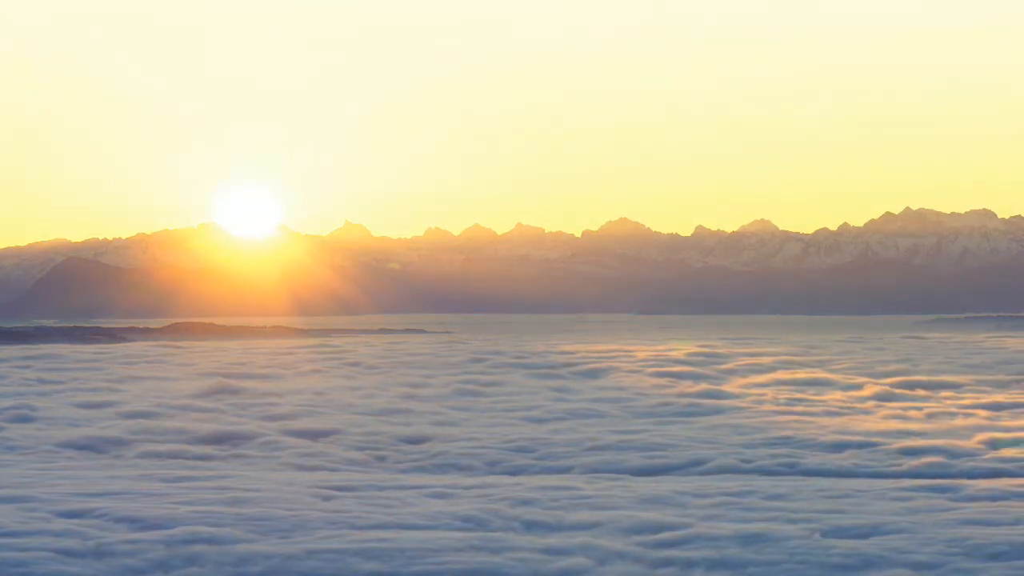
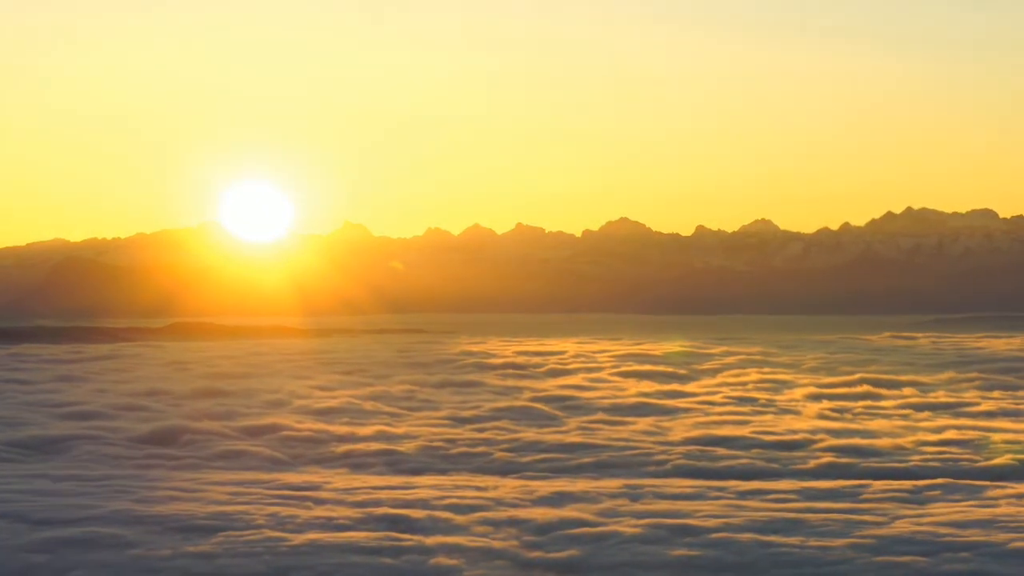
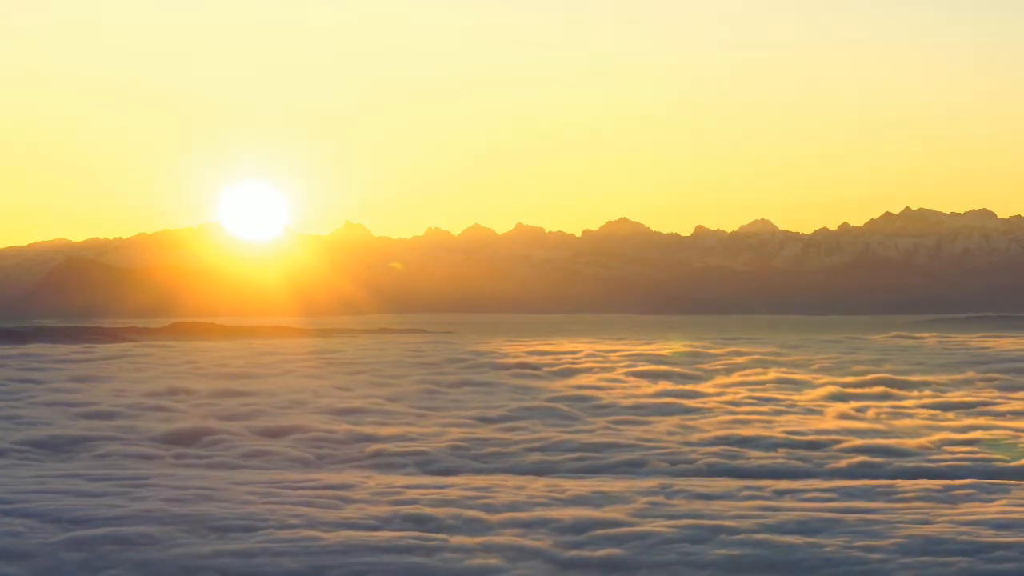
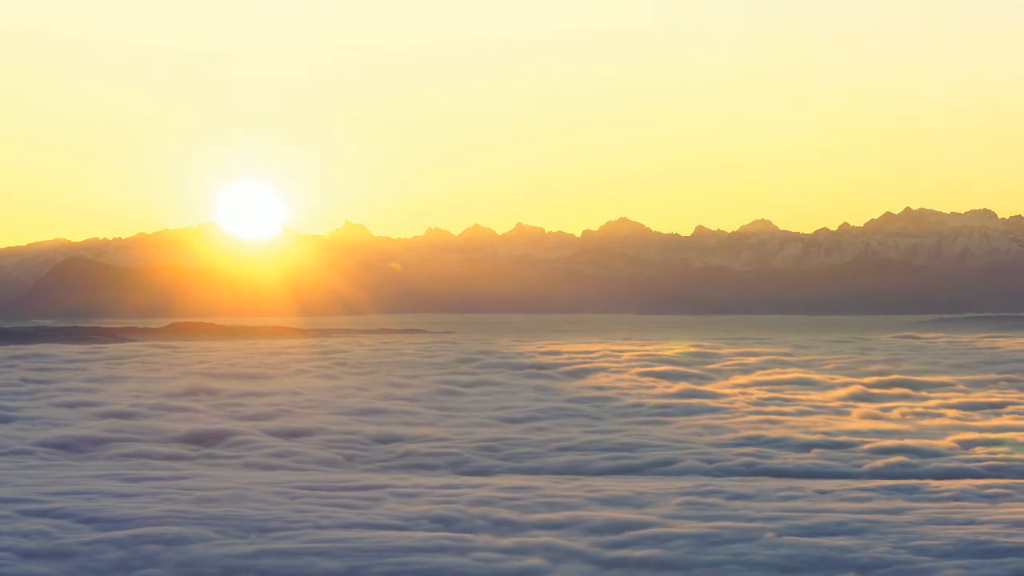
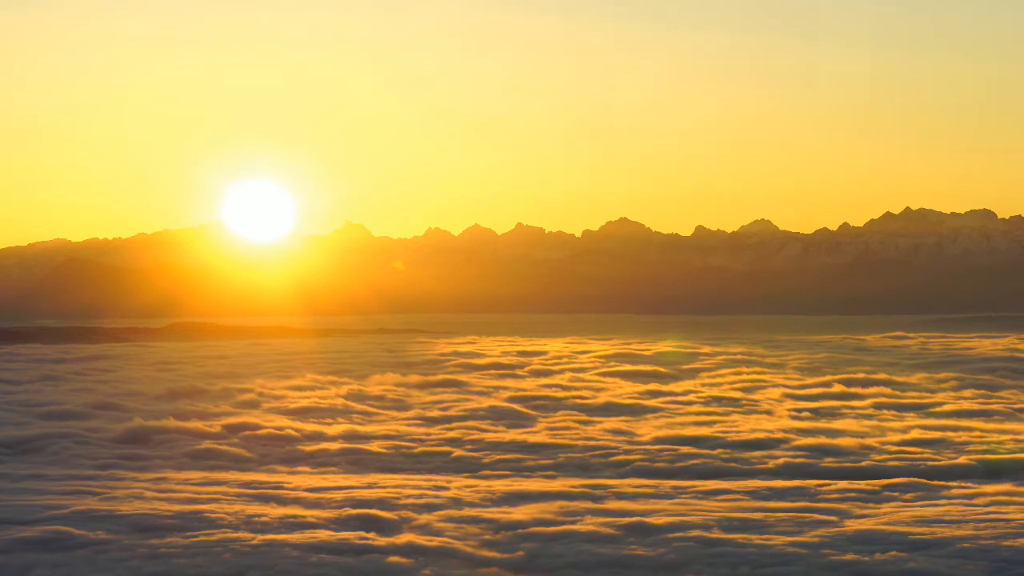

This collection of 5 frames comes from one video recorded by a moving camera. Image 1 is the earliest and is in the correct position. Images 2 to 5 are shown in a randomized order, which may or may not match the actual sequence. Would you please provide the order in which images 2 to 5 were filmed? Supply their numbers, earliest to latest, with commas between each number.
4, 3, 2, 5
